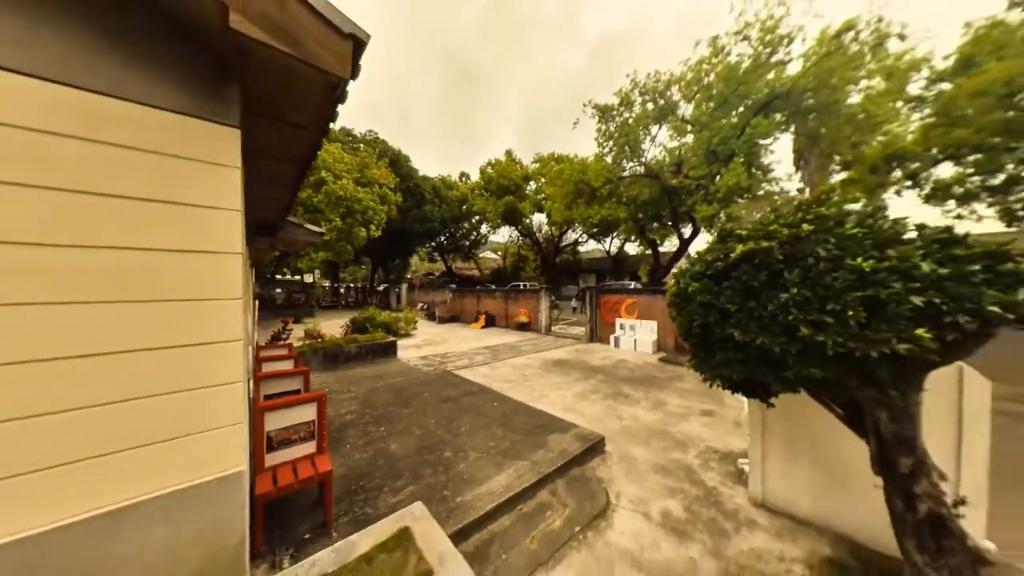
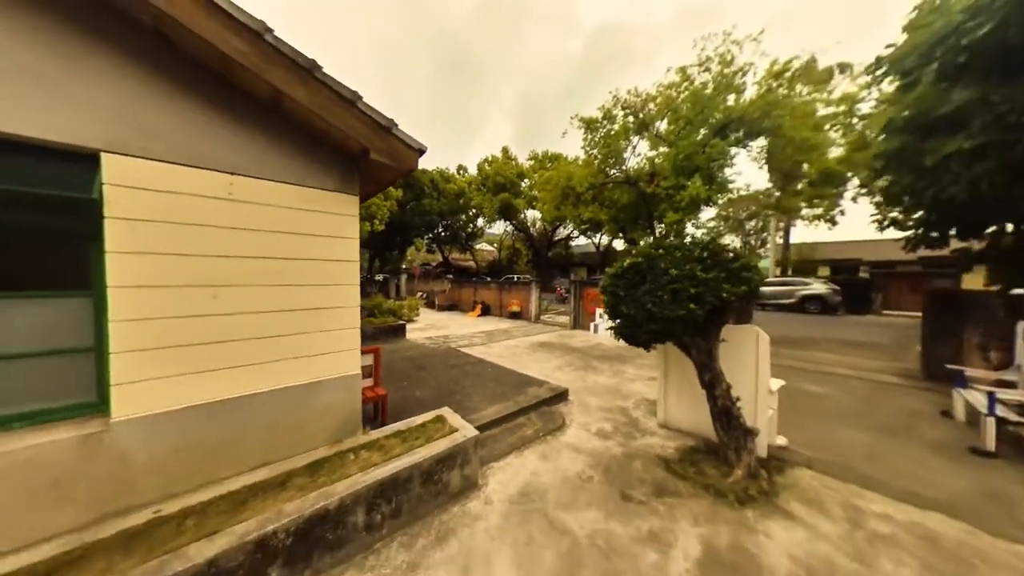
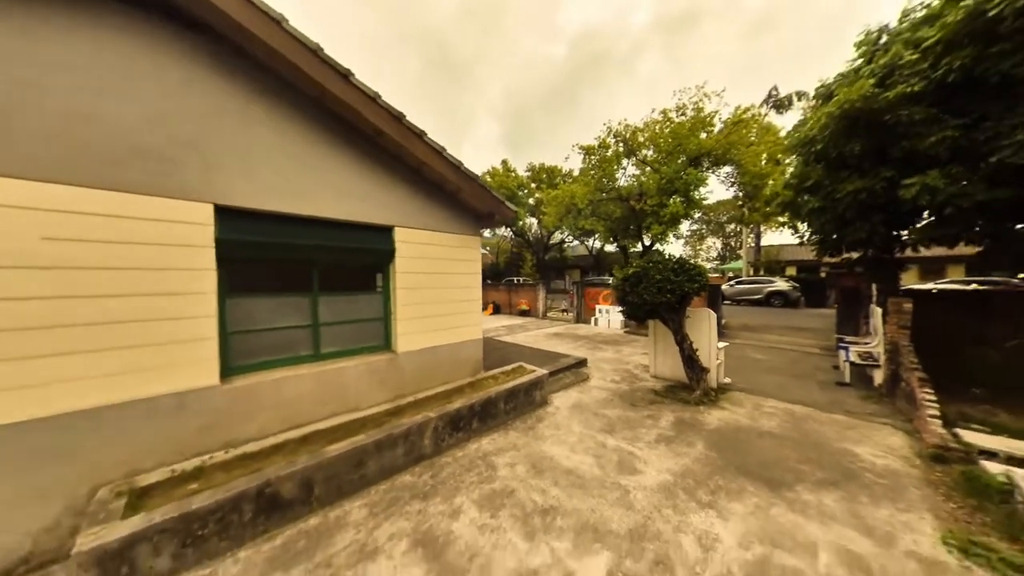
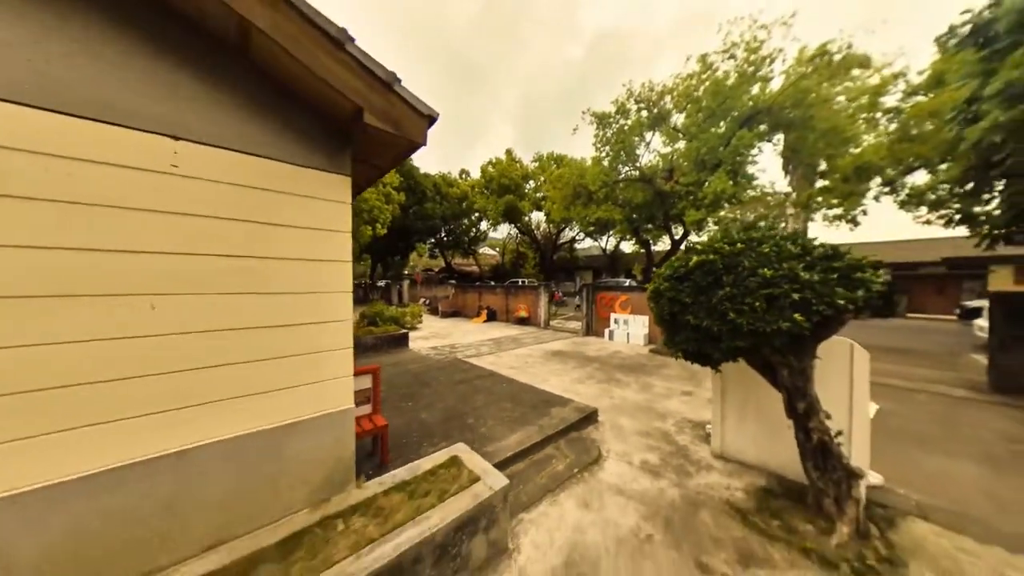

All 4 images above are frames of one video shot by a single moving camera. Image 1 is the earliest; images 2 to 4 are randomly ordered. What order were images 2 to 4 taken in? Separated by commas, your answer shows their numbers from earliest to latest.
4, 2, 3
